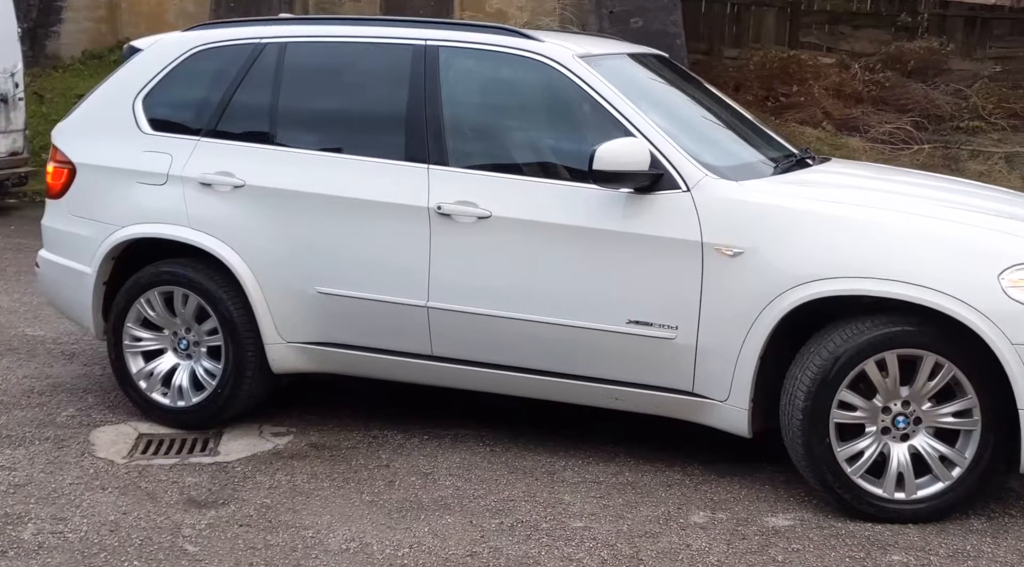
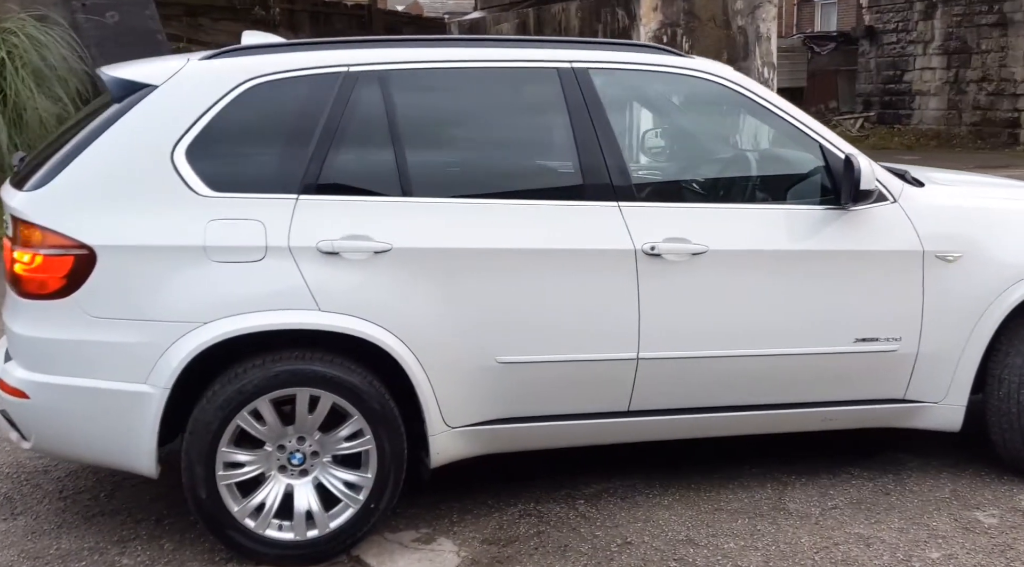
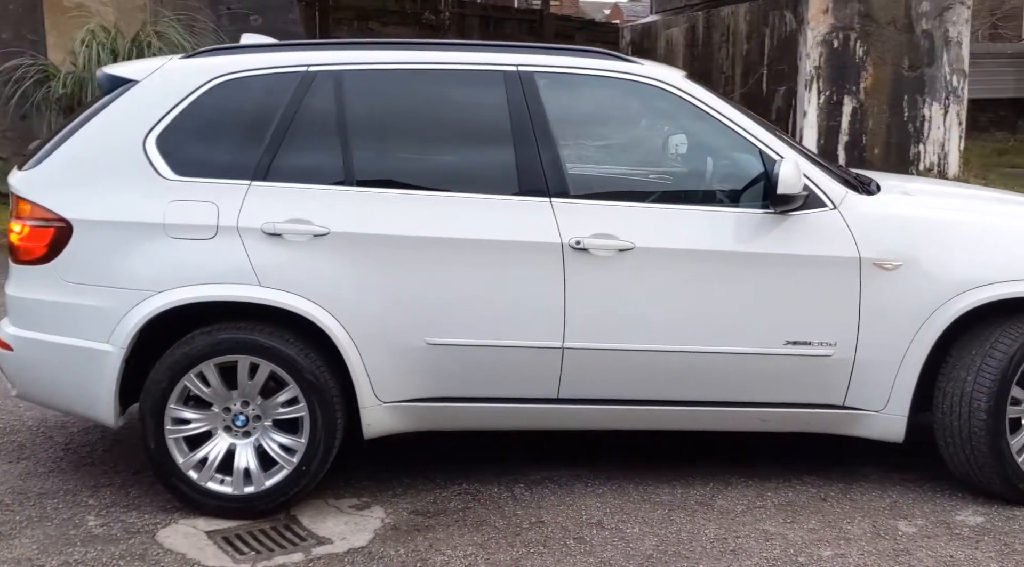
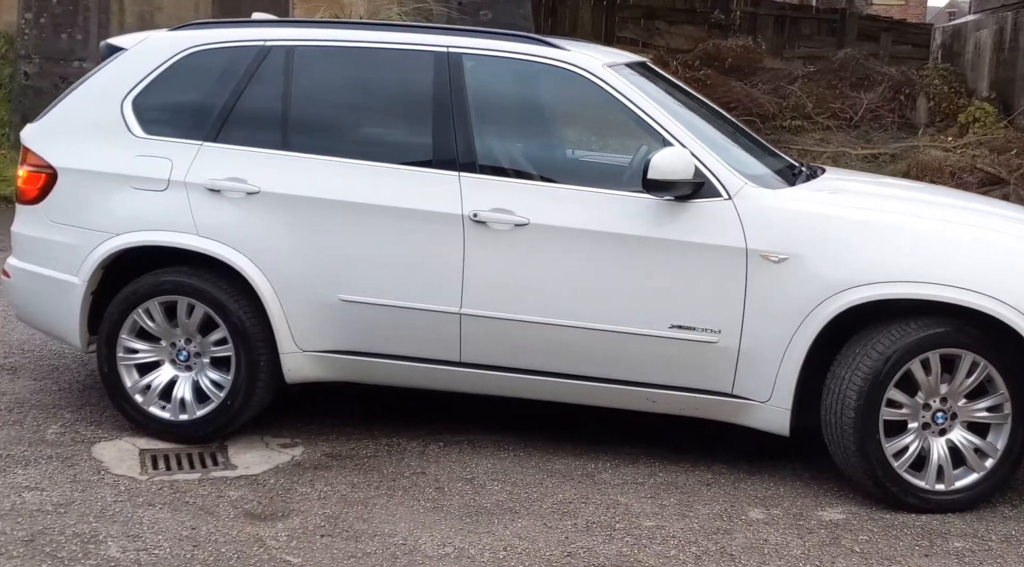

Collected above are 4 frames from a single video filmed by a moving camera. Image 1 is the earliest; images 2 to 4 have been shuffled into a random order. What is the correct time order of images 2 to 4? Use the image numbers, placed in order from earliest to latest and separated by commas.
4, 3, 2
